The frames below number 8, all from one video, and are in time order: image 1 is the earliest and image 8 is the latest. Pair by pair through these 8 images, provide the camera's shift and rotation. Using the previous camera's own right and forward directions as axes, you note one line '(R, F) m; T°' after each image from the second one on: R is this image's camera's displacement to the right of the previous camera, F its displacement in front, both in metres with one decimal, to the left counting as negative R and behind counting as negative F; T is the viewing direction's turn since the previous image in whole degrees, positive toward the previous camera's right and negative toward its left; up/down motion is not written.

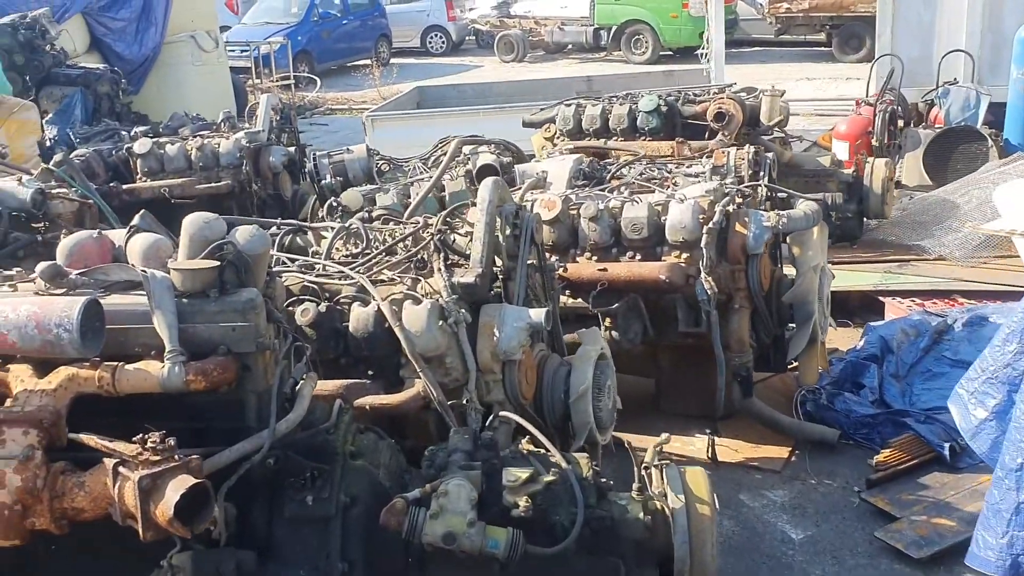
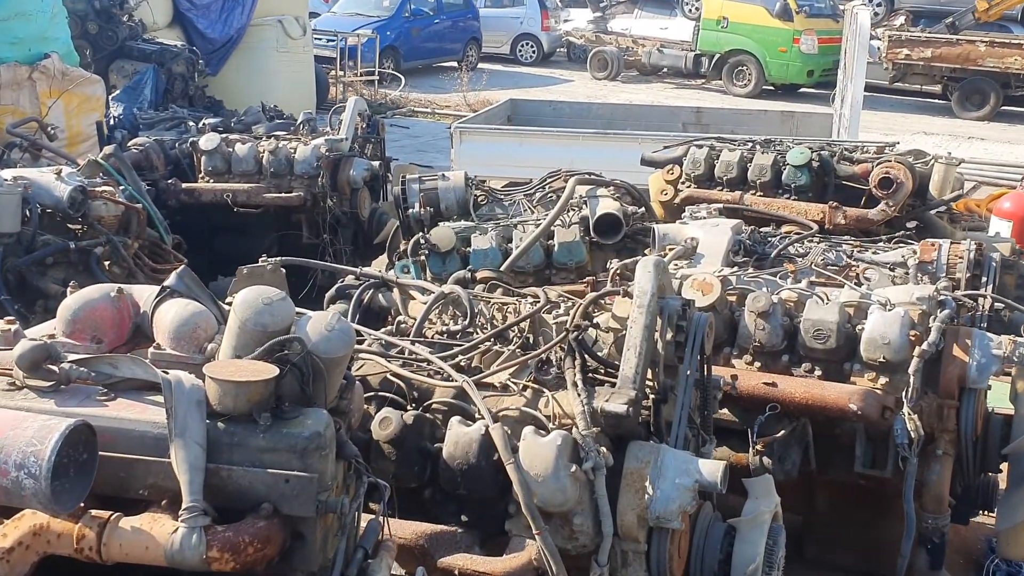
(-0.4, +1.3) m; -3°
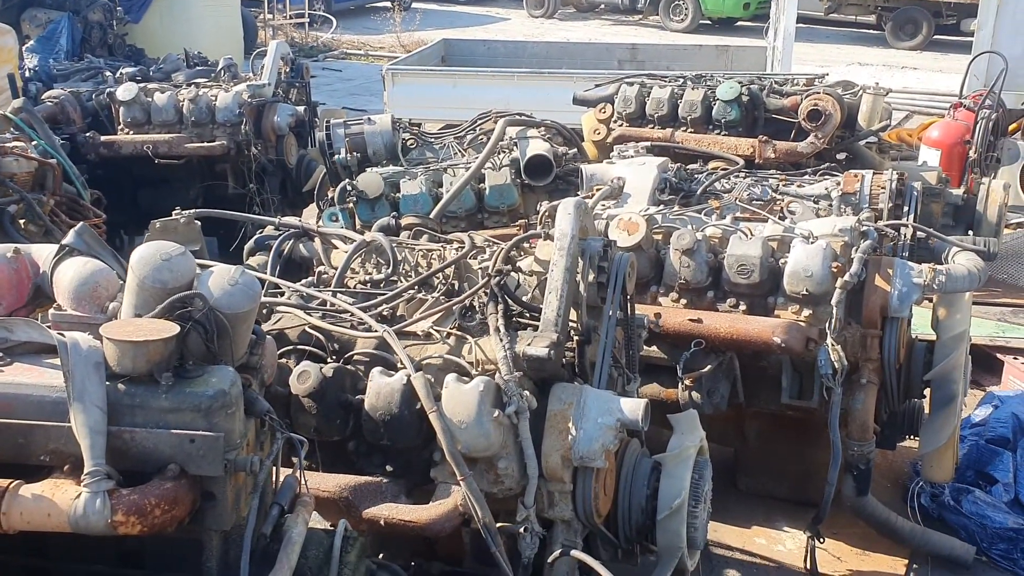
(+0.1, 0.0) m; +3°
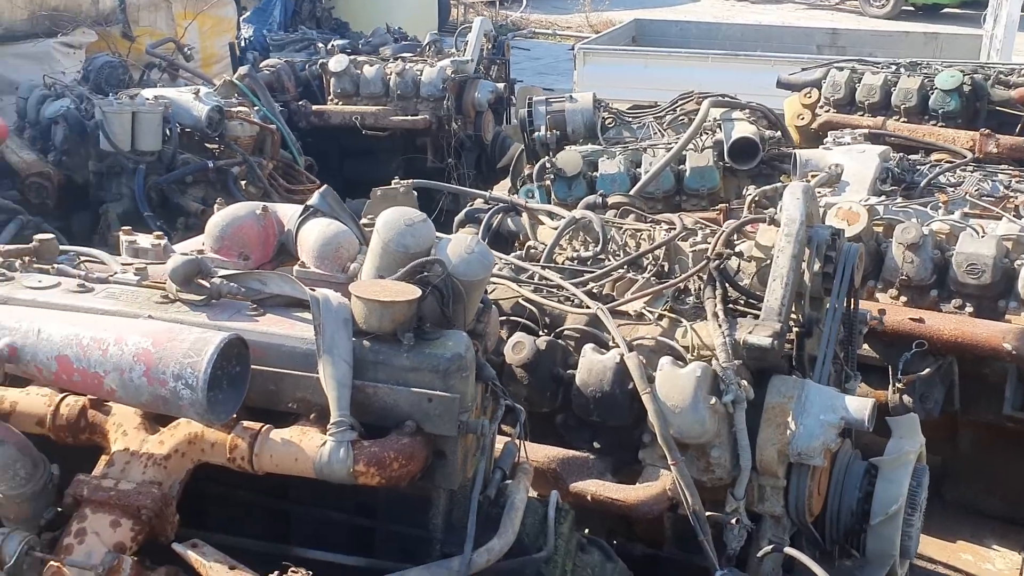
(-0.2, 0.0) m; -9°
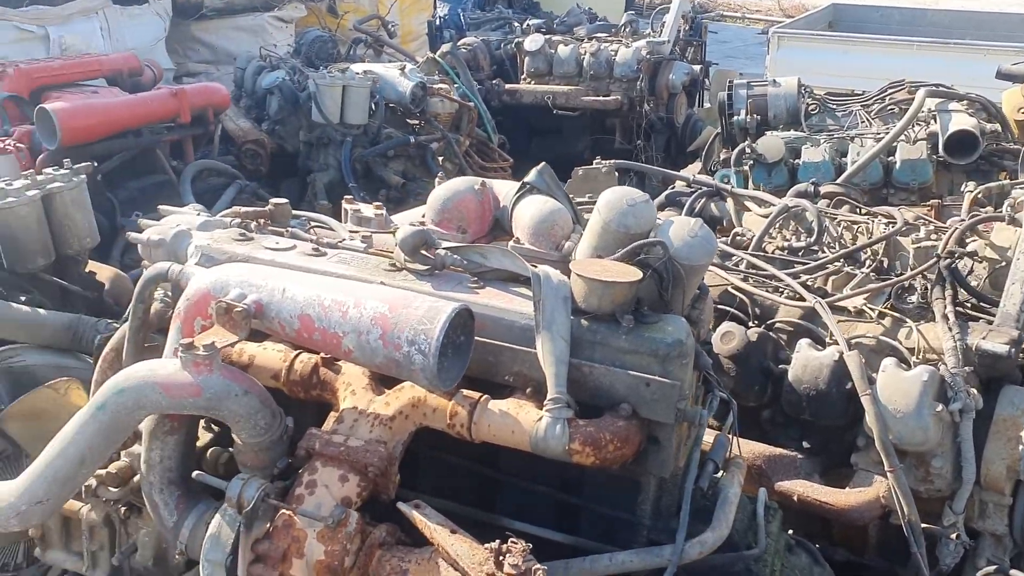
(-0.2, 0.0) m; -9°
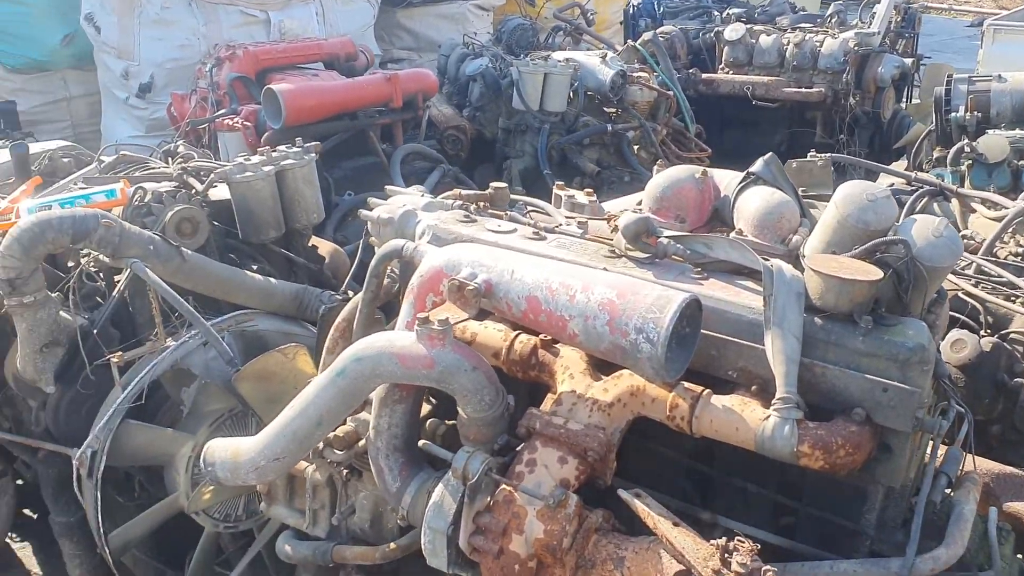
(-0.2, 0.0) m; -10°
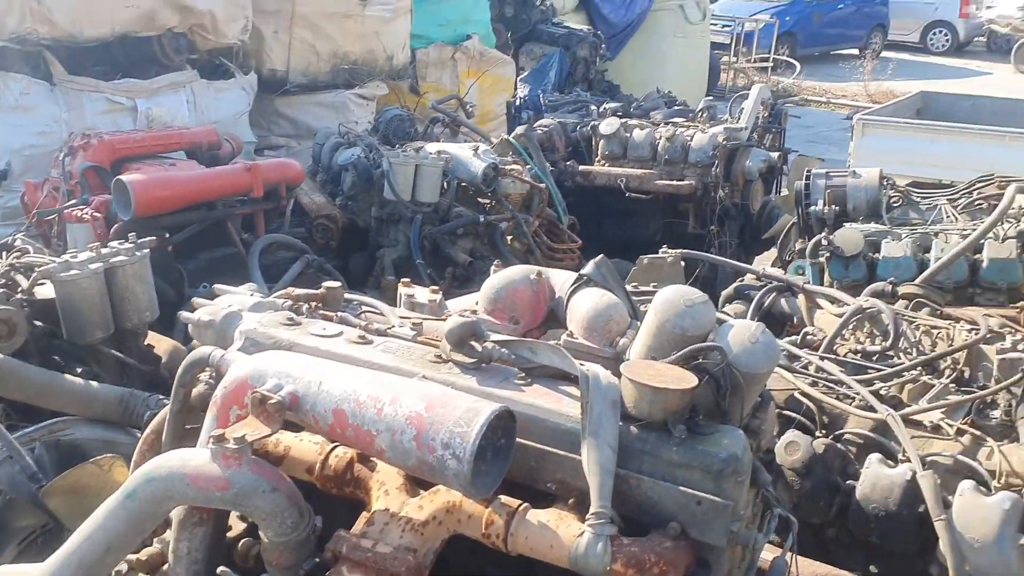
(+0.3, +0.1) m; +5°
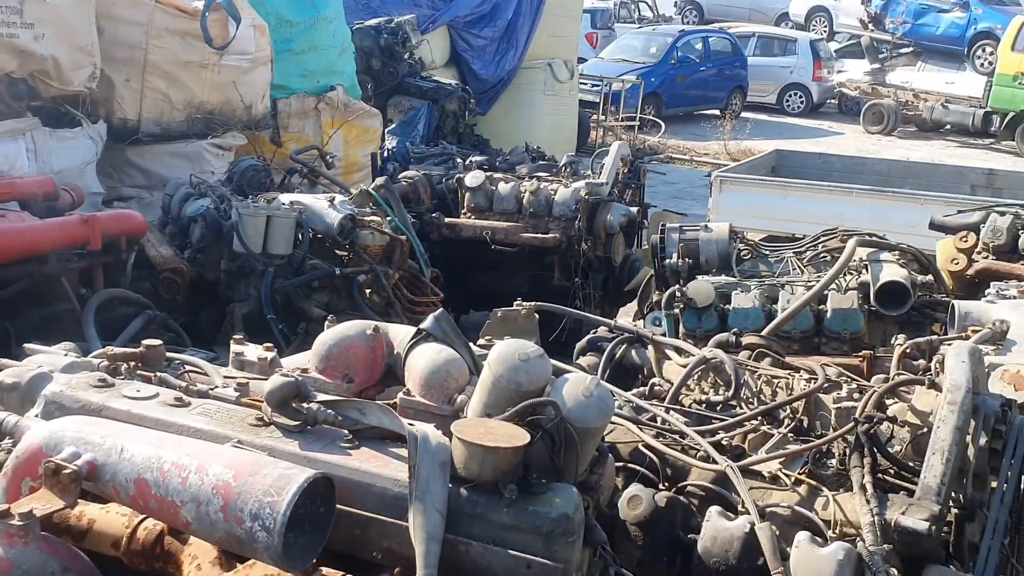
(+0.1, +0.1) m; +7°
